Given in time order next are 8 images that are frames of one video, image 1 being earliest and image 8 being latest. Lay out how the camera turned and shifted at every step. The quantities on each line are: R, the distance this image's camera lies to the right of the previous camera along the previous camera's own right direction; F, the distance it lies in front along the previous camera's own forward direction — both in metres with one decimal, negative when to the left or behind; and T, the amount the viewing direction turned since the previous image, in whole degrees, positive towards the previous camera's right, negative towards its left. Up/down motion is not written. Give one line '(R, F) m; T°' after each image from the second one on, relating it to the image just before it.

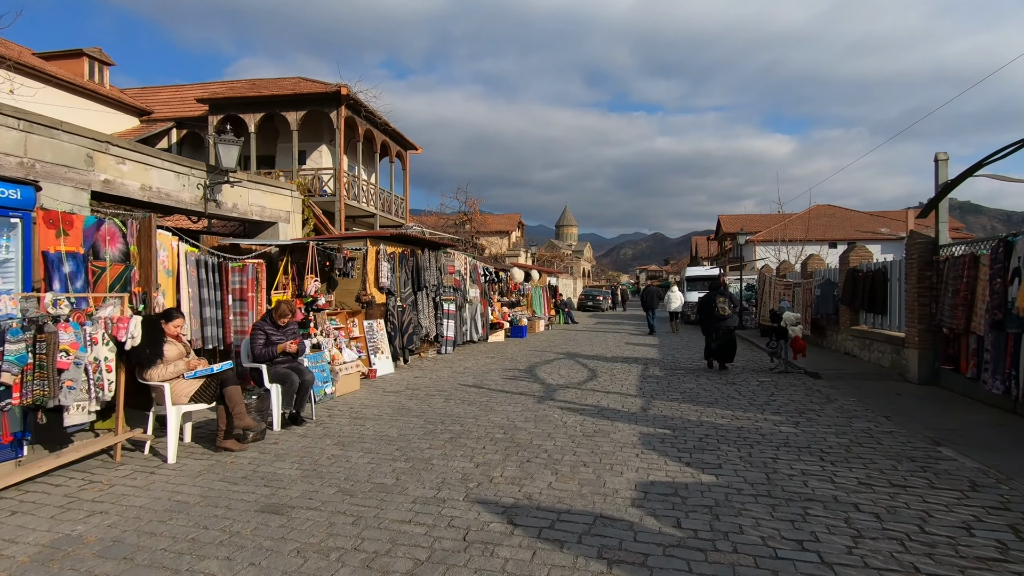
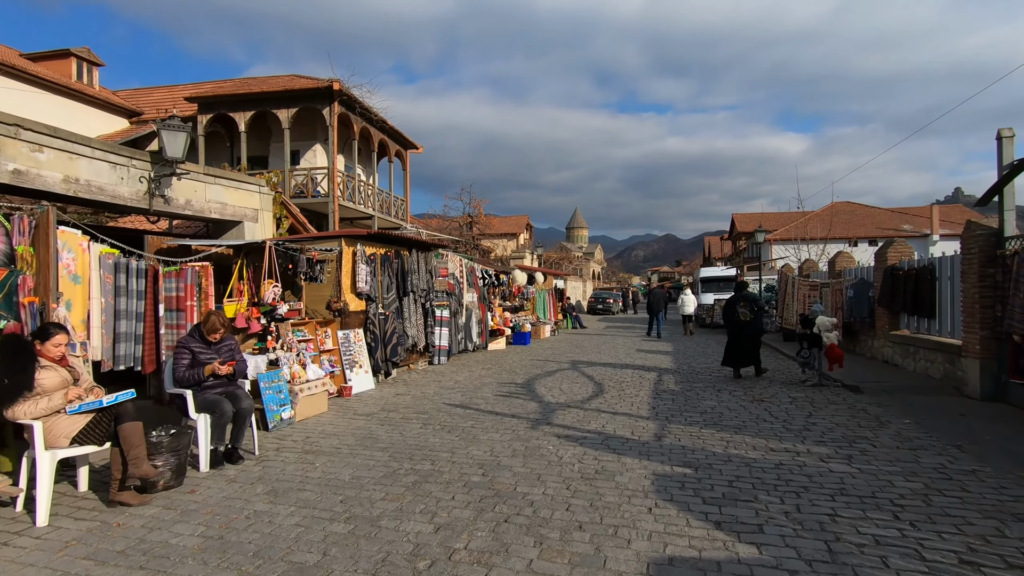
(+0.3, +1.3) m; -1°
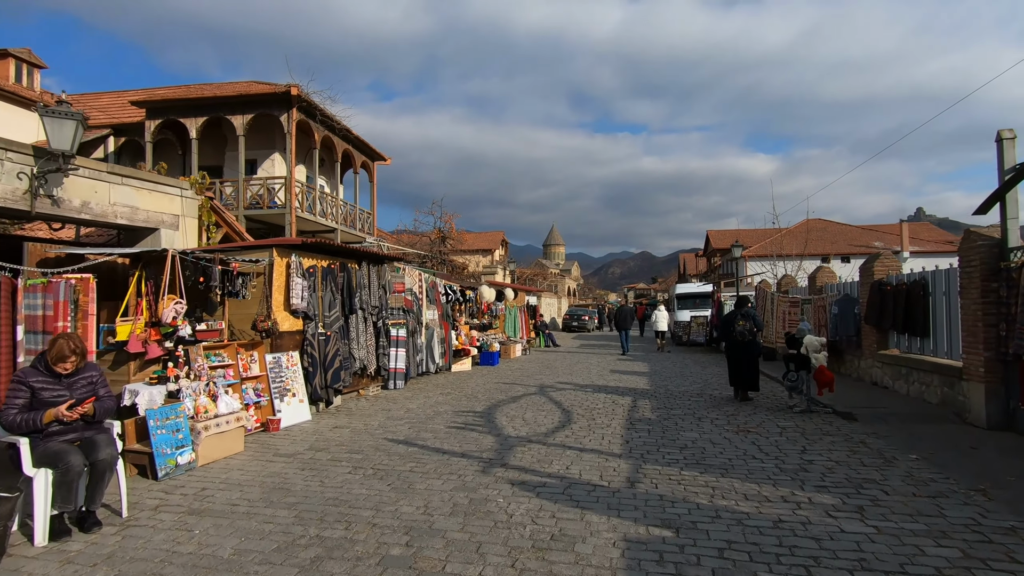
(+0.3, +1.1) m; +2°
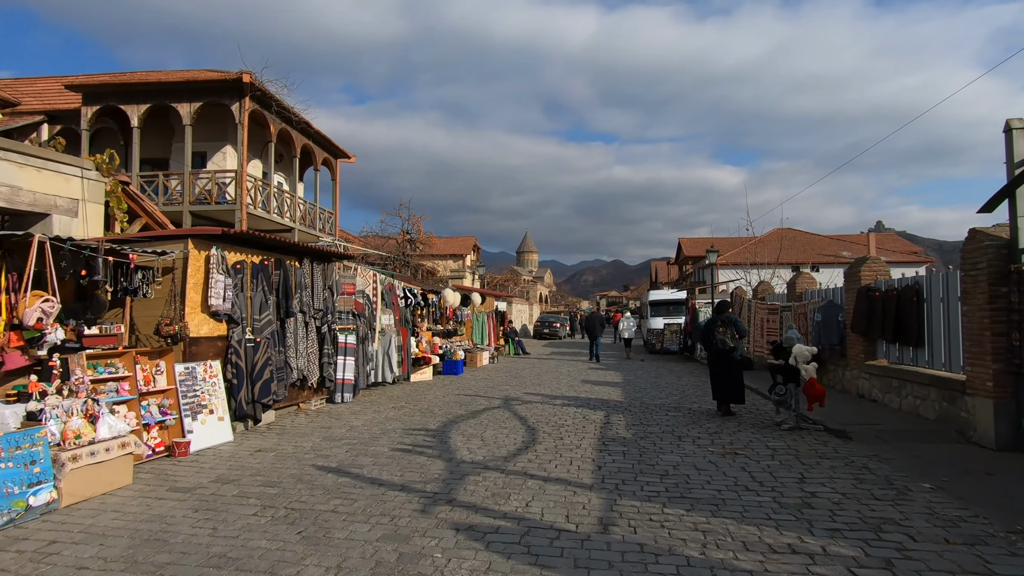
(+0.2, +1.0) m; +3°
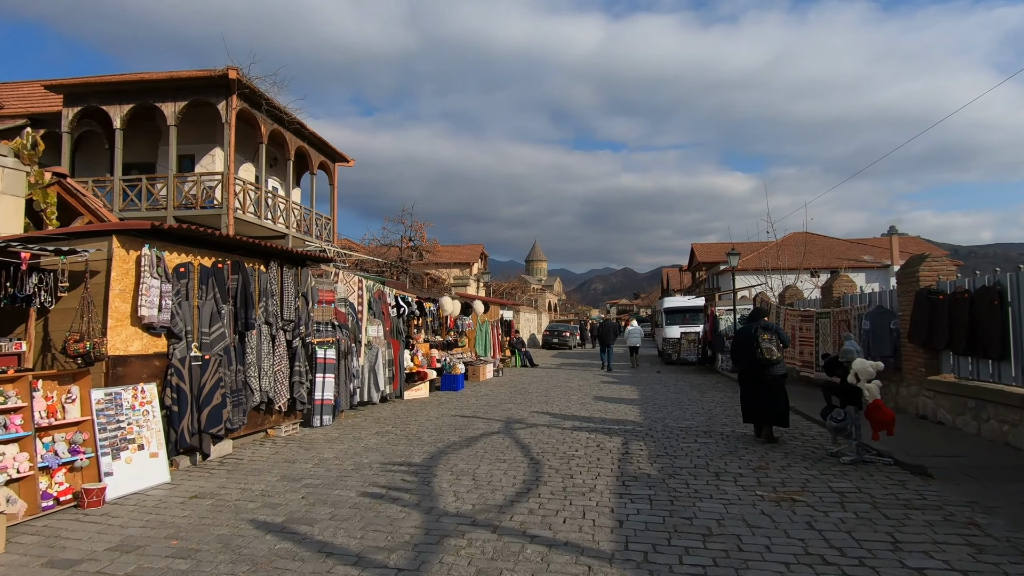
(+0.1, +1.4) m; -1°
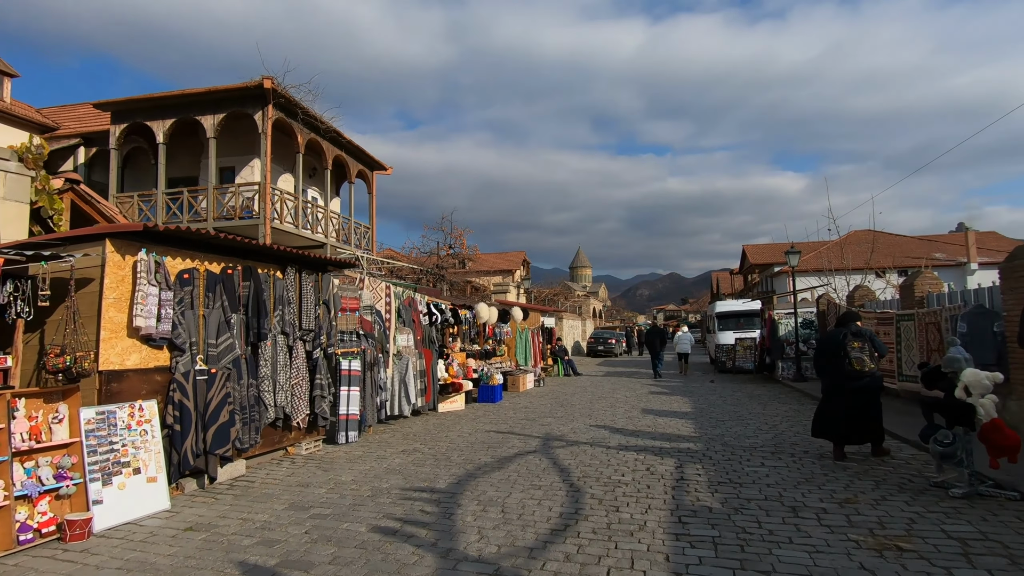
(+0.1, +0.8) m; -5°
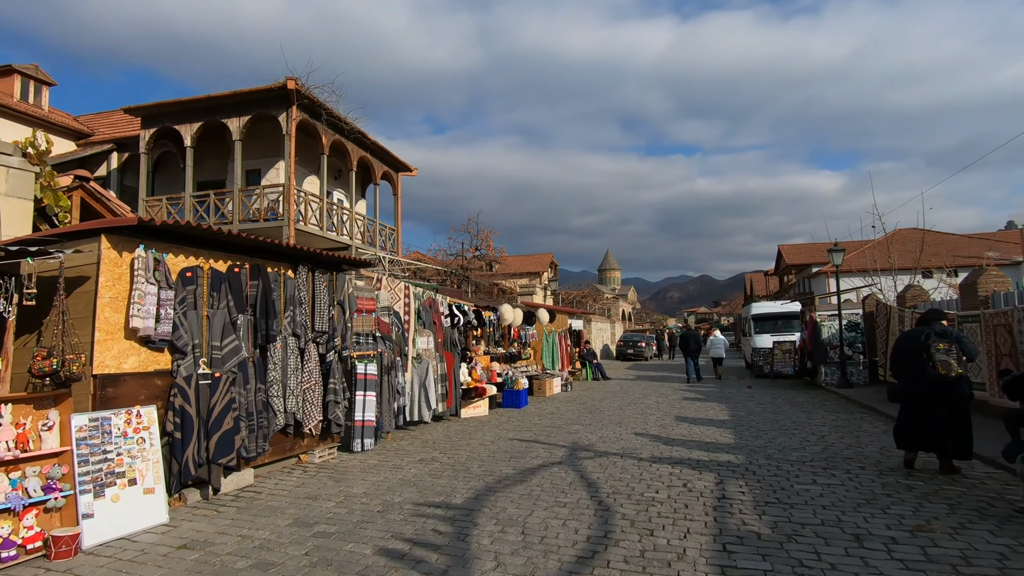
(+0.1, +0.5) m; -3°
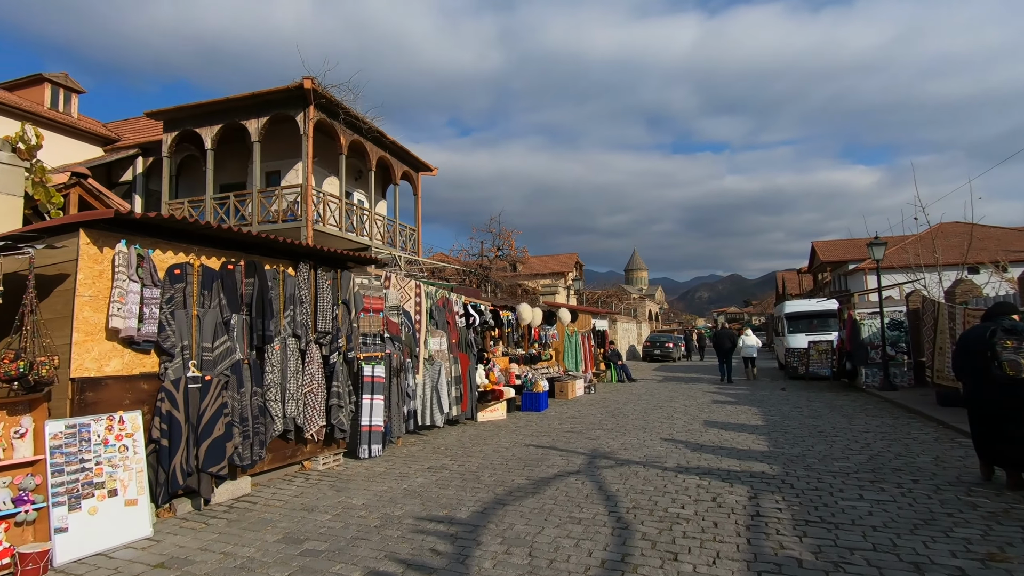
(+0.2, +0.5) m; -3°
